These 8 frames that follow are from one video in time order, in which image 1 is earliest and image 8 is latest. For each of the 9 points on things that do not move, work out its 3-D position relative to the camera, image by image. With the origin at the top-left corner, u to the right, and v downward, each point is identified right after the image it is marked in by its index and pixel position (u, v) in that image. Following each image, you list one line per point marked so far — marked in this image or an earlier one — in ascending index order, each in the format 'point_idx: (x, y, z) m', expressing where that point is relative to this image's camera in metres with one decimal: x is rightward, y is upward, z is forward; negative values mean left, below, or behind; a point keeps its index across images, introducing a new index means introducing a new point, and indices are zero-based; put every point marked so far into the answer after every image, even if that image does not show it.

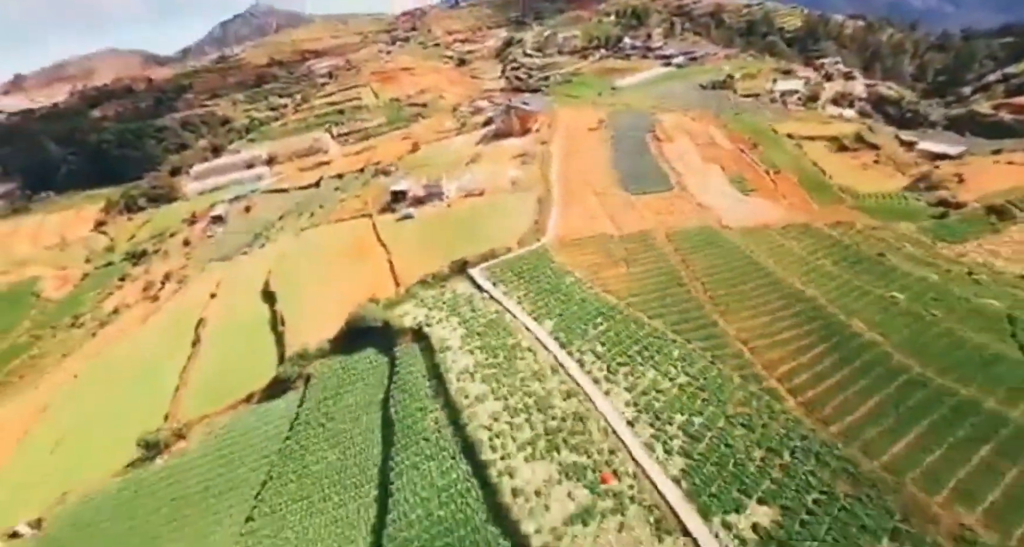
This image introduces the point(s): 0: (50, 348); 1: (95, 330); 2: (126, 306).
0: (-16.5, -2.7, +15.7) m
1: (-15.5, -2.1, +16.2) m
2: (-15.0, -1.2, +17.0) m
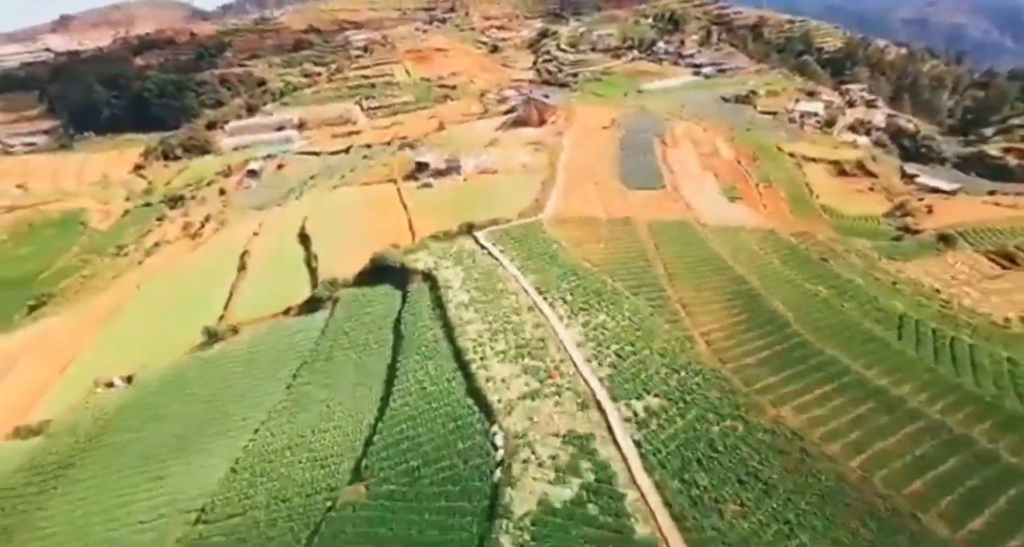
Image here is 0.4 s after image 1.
0: (-16.6, +0.1, +17.6) m
1: (-15.5, +0.6, +18.1) m
2: (-14.9, +1.4, +18.9) m
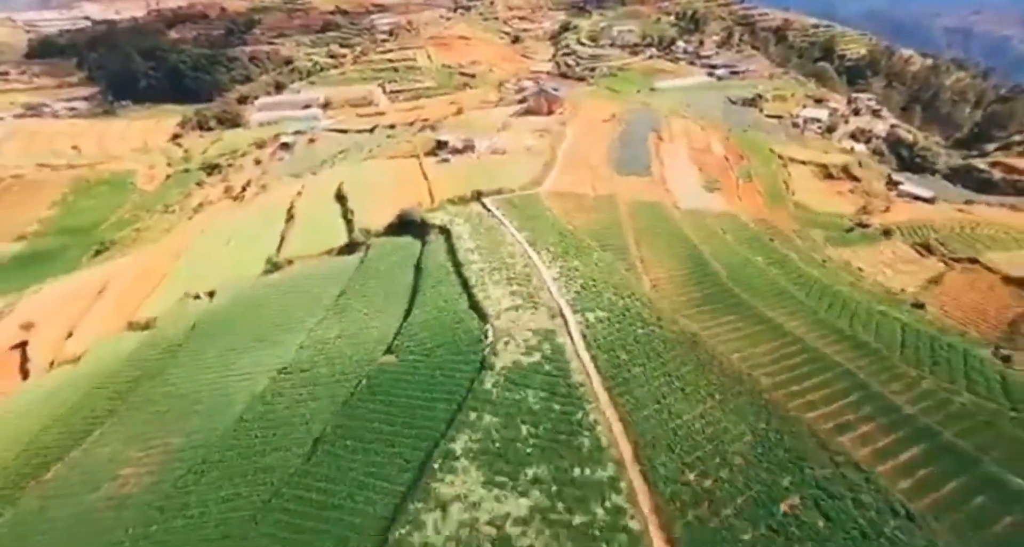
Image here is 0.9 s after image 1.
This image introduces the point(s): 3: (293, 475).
0: (-16.3, +2.2, +19.9) m
1: (-15.2, +2.7, +20.4) m
2: (-14.5, +3.5, +21.2) m
3: (-2.7, -2.5, +5.4) m
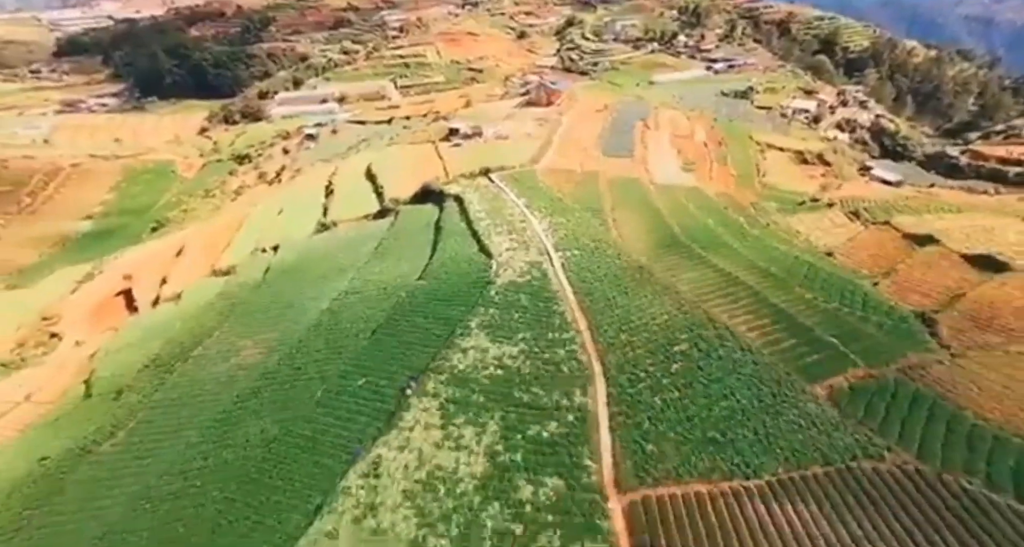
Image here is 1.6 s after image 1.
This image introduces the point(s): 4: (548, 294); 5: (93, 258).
0: (-16.2, +3.5, +22.7) m
1: (-15.0, +4.0, +23.2) m
2: (-14.3, +4.7, +23.9) m
3: (-2.7, -1.4, +8.0) m
4: (+0.7, -0.3, +8.8) m
5: (-17.8, +0.7, +18.8) m
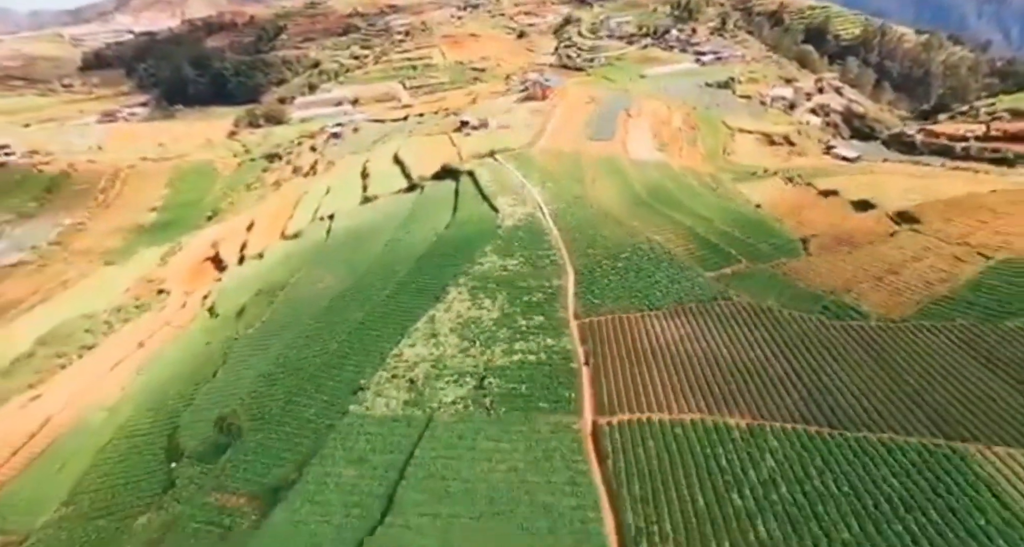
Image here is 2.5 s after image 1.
0: (-16.0, +4.6, +26.4) m
1: (-14.8, +5.1, +26.8) m
2: (-14.2, +5.9, +27.5) m
3: (-2.7, 0.0, +11.5) m
4: (+0.8, +1.2, +12.2) m
5: (-17.7, +1.7, +22.6) m
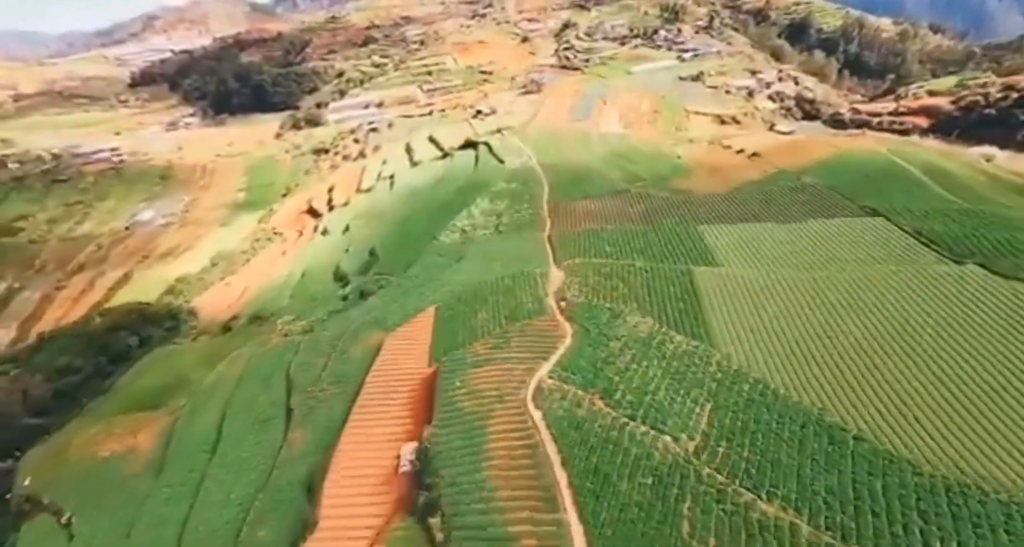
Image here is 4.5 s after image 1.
0: (-15.6, +7.2, +33.8) m
1: (-14.5, +7.7, +34.2) m
2: (-13.8, +8.6, +34.9) m
3: (-2.6, +3.0, +18.5) m
4: (+0.9, +4.3, +19.2) m
5: (-17.3, +4.3, +30.0) m
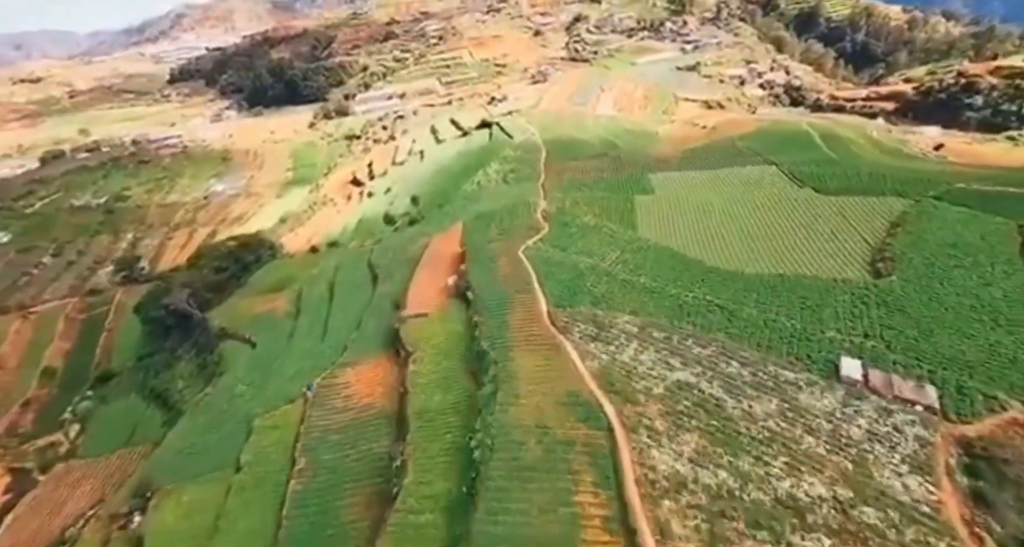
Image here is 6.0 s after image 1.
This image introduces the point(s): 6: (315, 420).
0: (-14.7, +9.9, +38.9) m
1: (-13.6, +10.4, +39.3) m
2: (-12.9, +11.3, +39.9) m
3: (-2.2, +5.4, +23.3) m
4: (+1.3, +6.7, +23.8) m
5: (-16.6, +7.0, +35.2) m
6: (-3.5, -2.6, +7.8) m
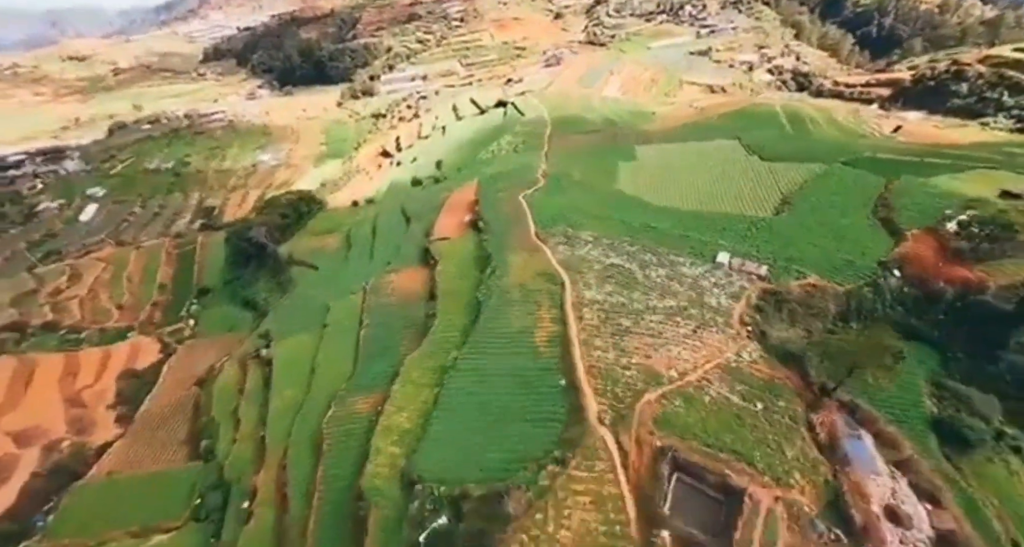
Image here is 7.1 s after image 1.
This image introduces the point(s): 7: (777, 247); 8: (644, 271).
0: (-13.4, +13.2, +42.4) m
1: (-12.2, +13.7, +42.7) m
2: (-11.5, +14.5, +43.3) m
3: (-1.5, +7.8, +26.6) m
4: (+2.0, +9.0, +26.9) m
5: (-15.4, +10.1, +38.9) m
6: (-3.6, -0.7, +11.5) m
7: (+5.8, +0.6, +9.6) m
8: (+2.6, 0.0, +8.8) m
